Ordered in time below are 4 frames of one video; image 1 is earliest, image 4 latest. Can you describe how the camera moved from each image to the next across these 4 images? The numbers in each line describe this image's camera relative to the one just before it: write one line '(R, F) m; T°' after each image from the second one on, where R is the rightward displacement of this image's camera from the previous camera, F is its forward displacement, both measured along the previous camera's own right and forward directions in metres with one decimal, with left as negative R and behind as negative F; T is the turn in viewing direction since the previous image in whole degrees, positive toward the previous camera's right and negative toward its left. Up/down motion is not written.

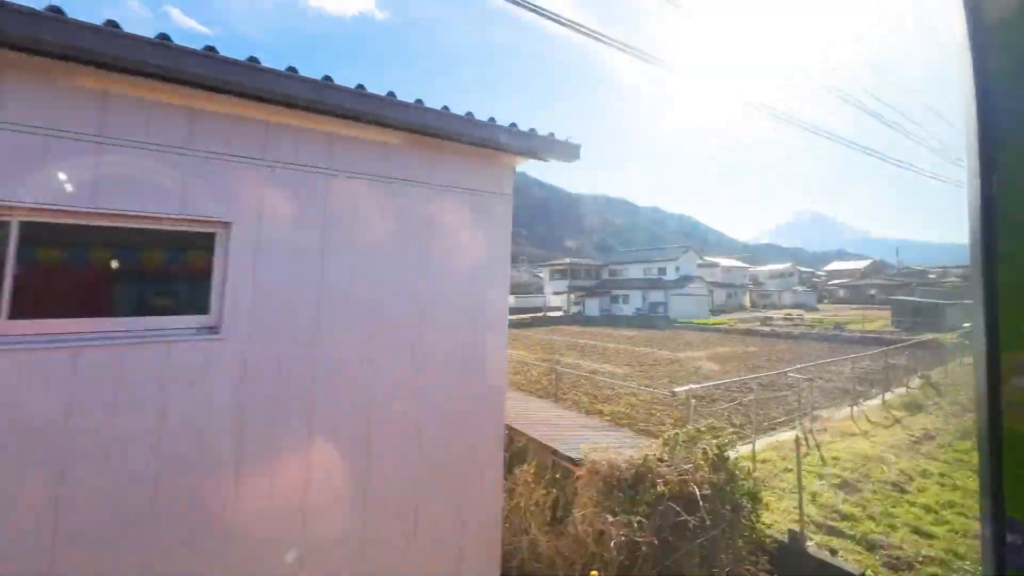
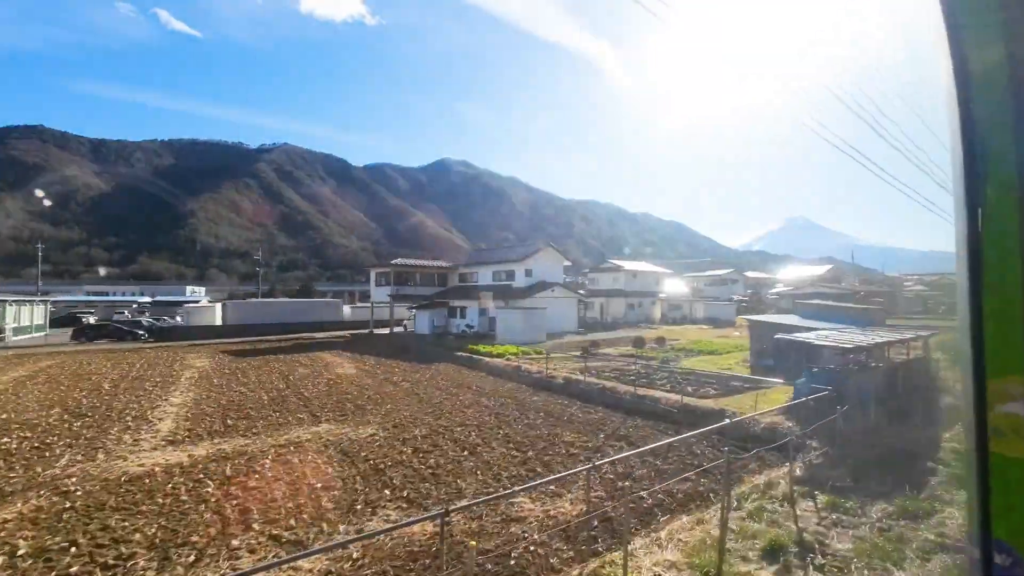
(+8.2, +7.2) m; 0°
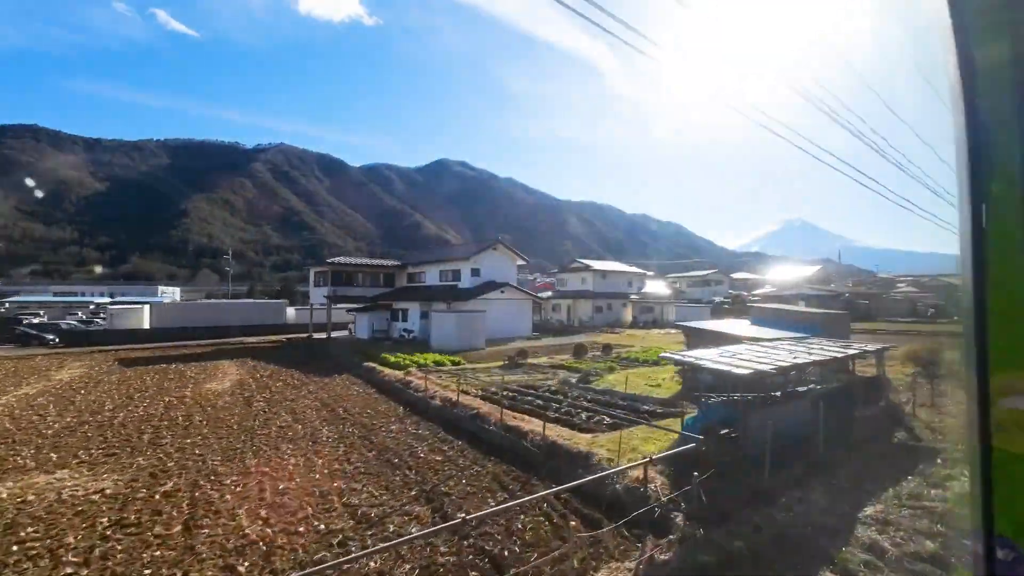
(+2.0, +1.8) m; 0°
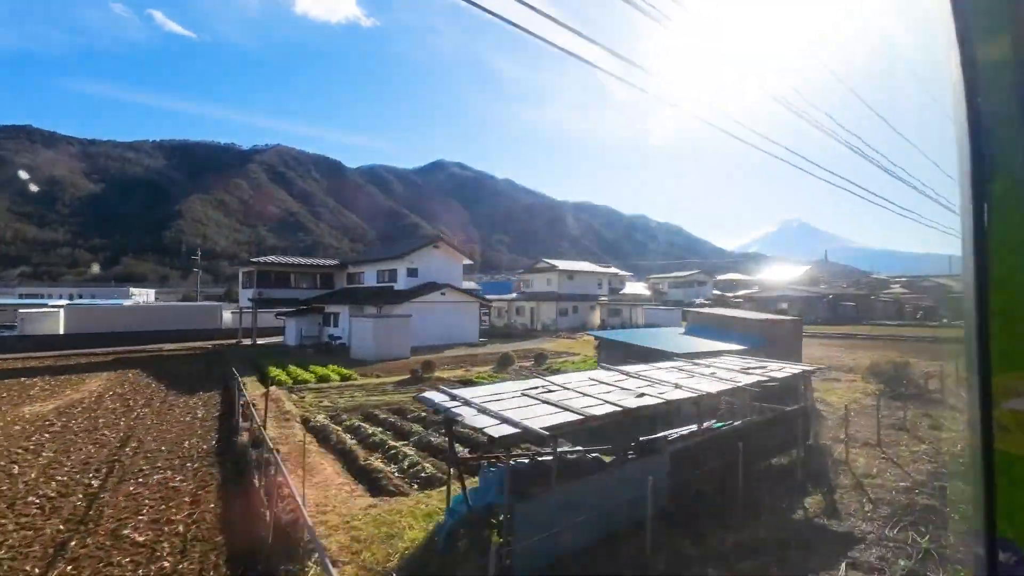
(+2.0, +1.8) m; 0°
